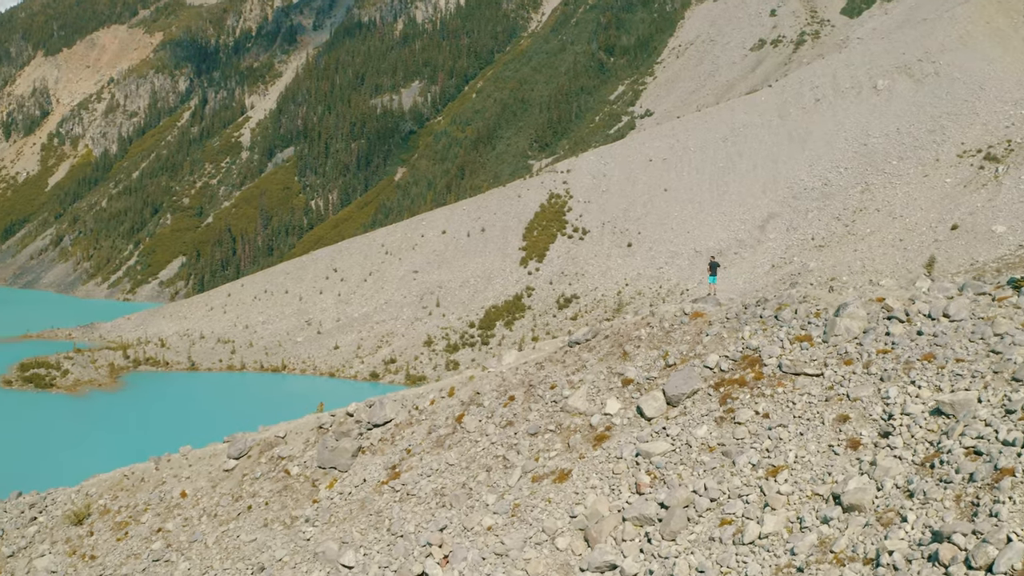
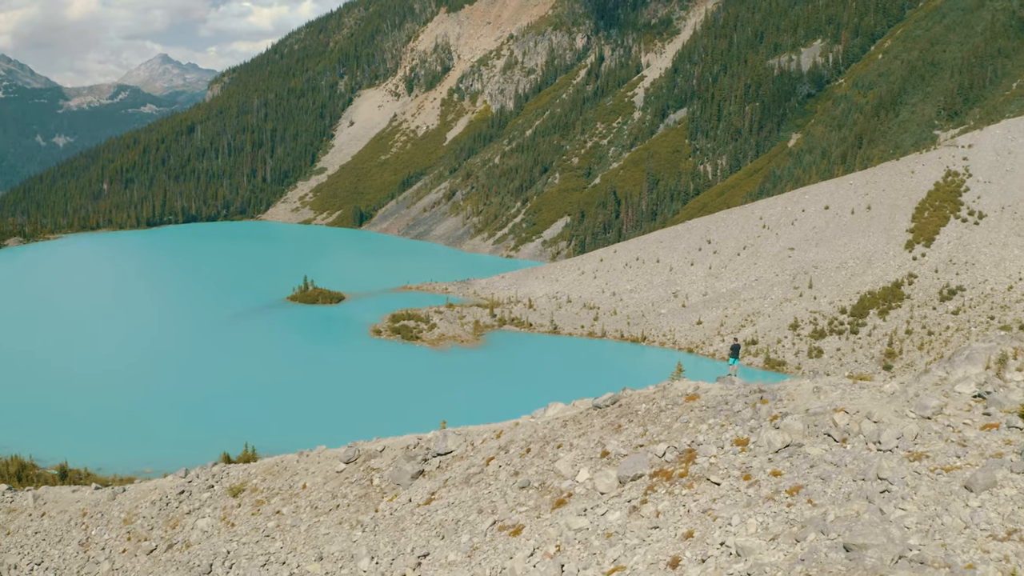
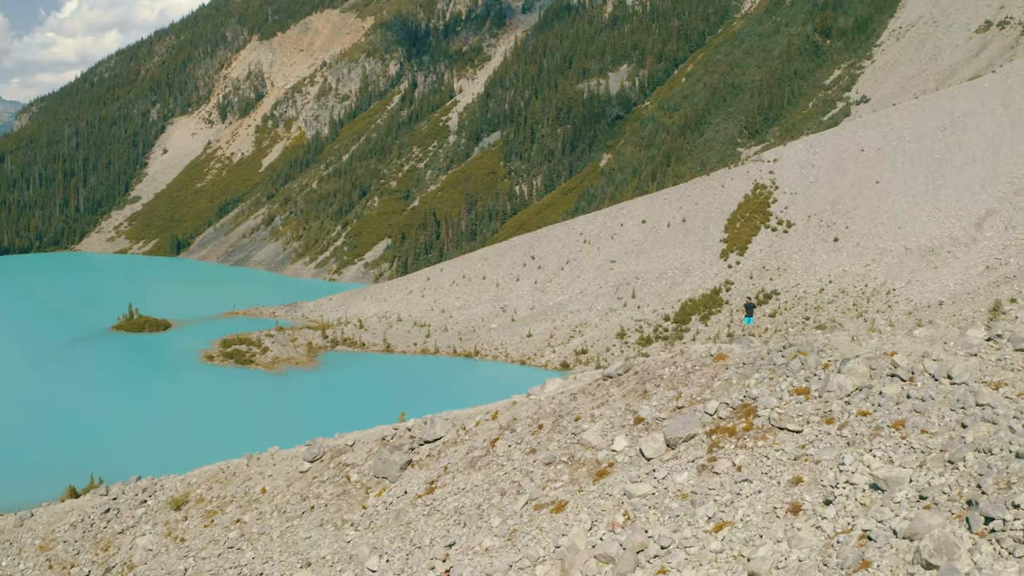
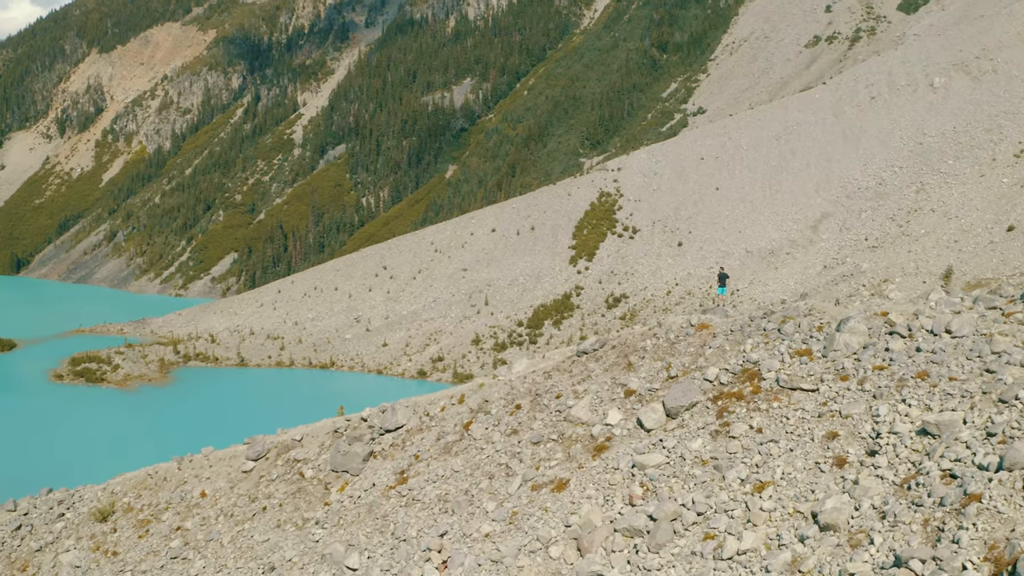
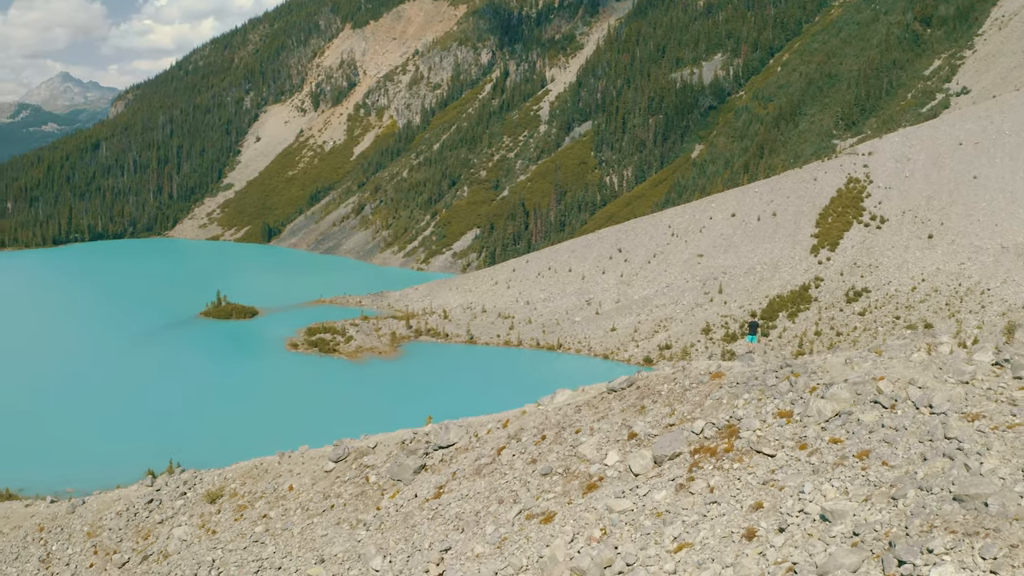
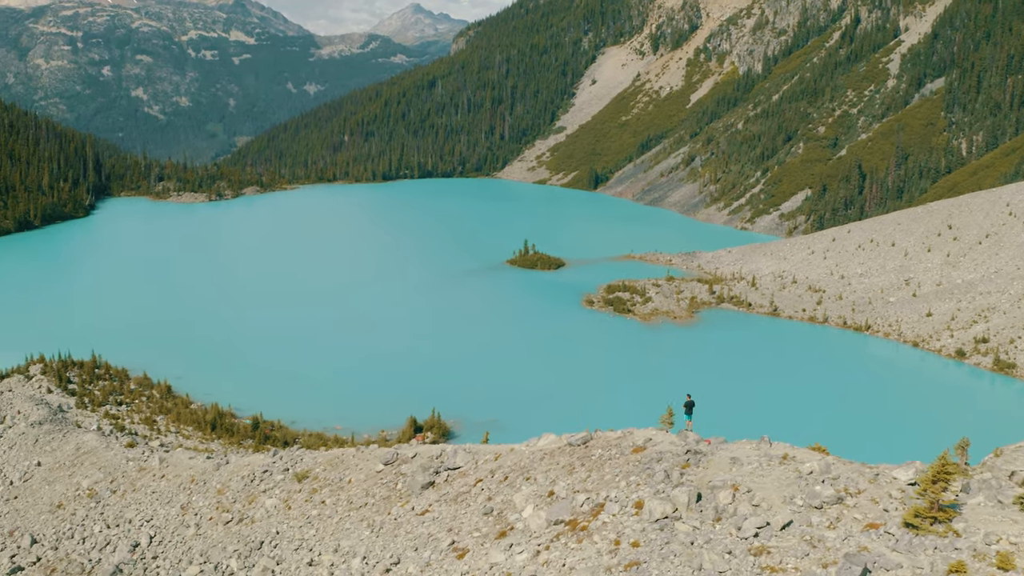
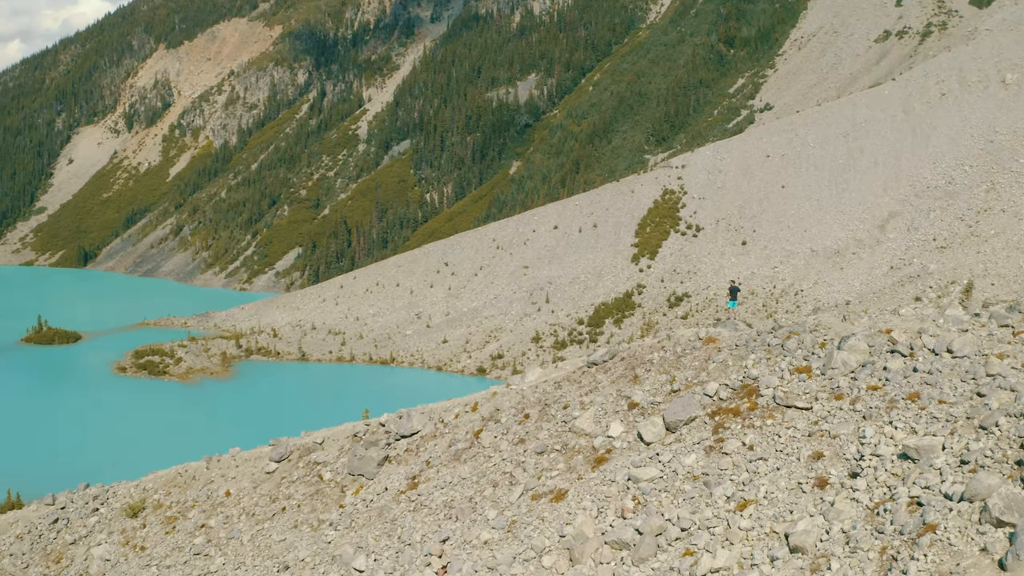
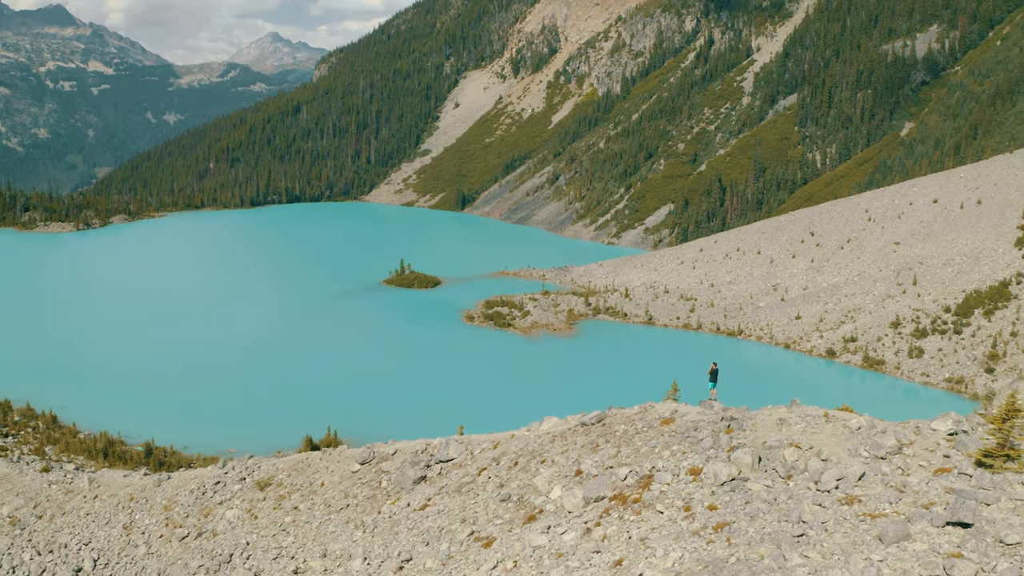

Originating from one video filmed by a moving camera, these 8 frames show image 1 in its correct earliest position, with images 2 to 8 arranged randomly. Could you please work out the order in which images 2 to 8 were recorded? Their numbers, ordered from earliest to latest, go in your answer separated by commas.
4, 7, 3, 5, 2, 8, 6
